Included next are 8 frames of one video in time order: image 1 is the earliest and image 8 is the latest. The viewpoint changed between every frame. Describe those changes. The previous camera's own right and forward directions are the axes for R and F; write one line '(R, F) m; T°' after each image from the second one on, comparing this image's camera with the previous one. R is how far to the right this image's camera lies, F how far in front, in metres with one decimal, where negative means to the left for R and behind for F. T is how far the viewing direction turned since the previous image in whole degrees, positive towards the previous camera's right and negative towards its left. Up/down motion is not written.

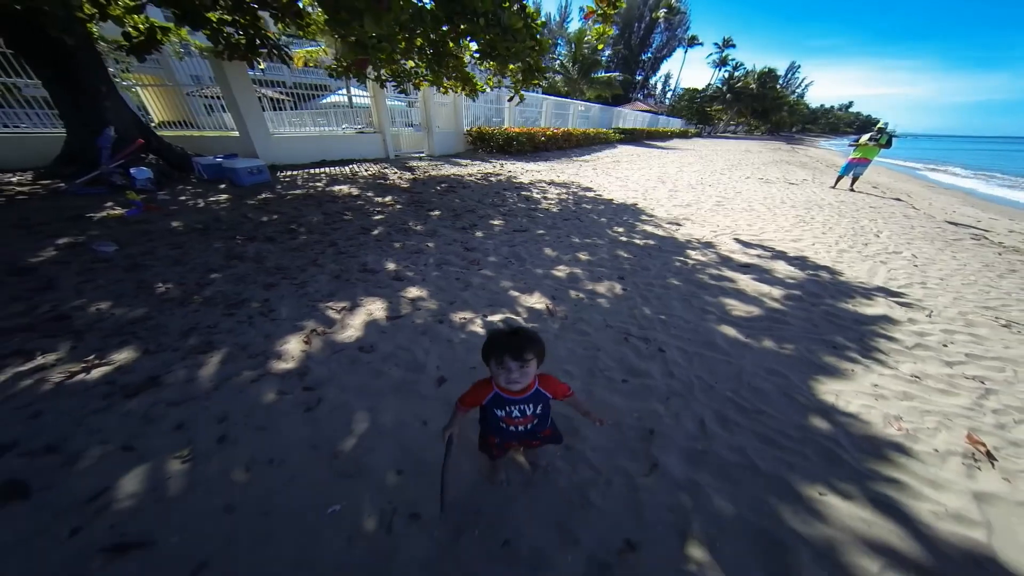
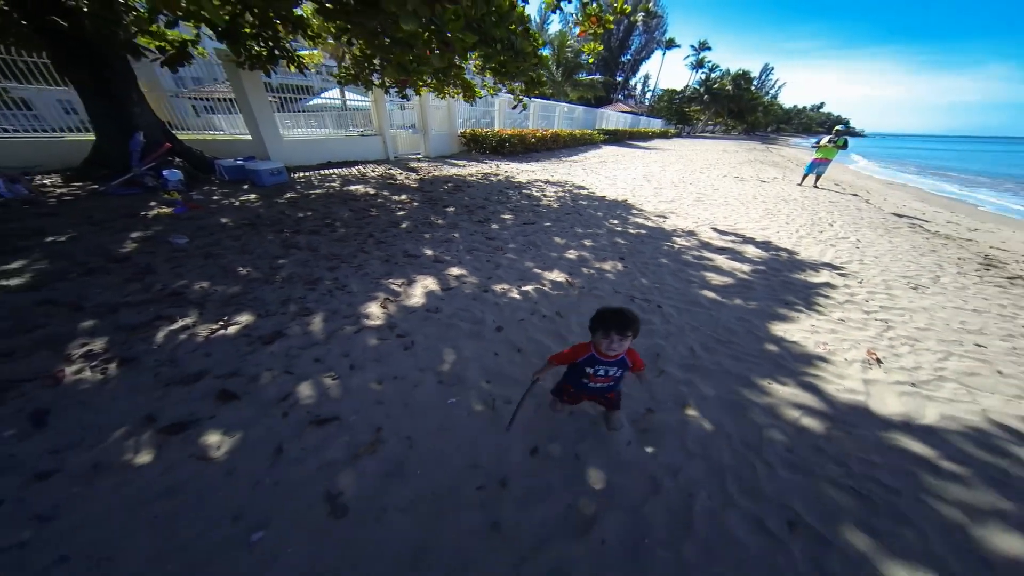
(-0.4, -0.7) m; +2°
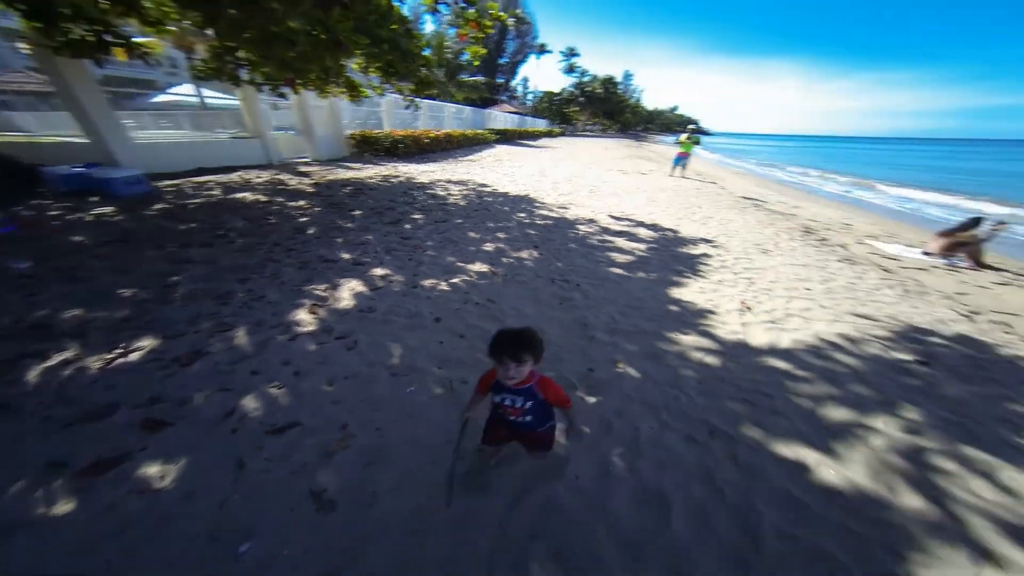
(-0.3, -0.2) m; +14°
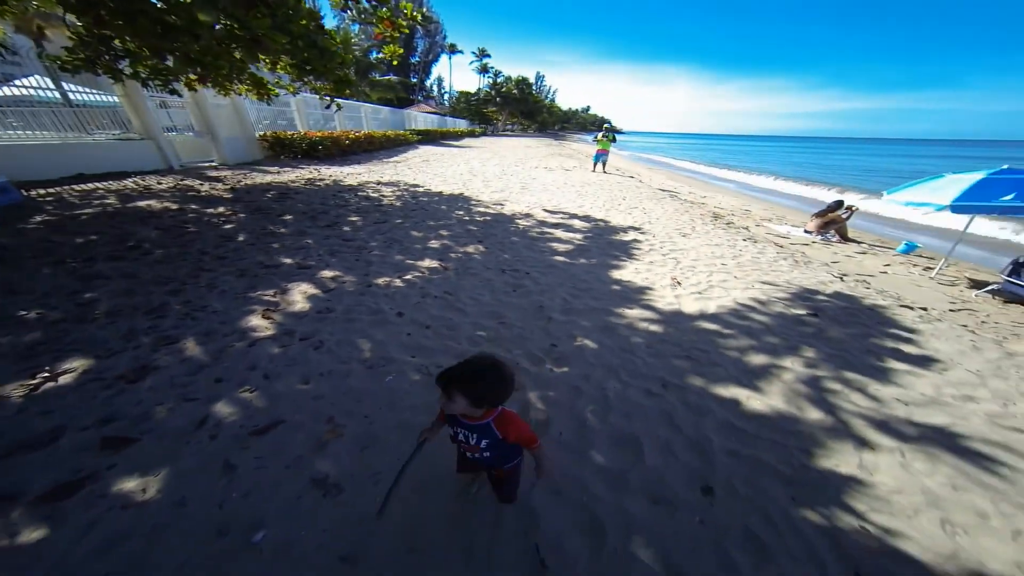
(-0.2, -0.2) m; +10°
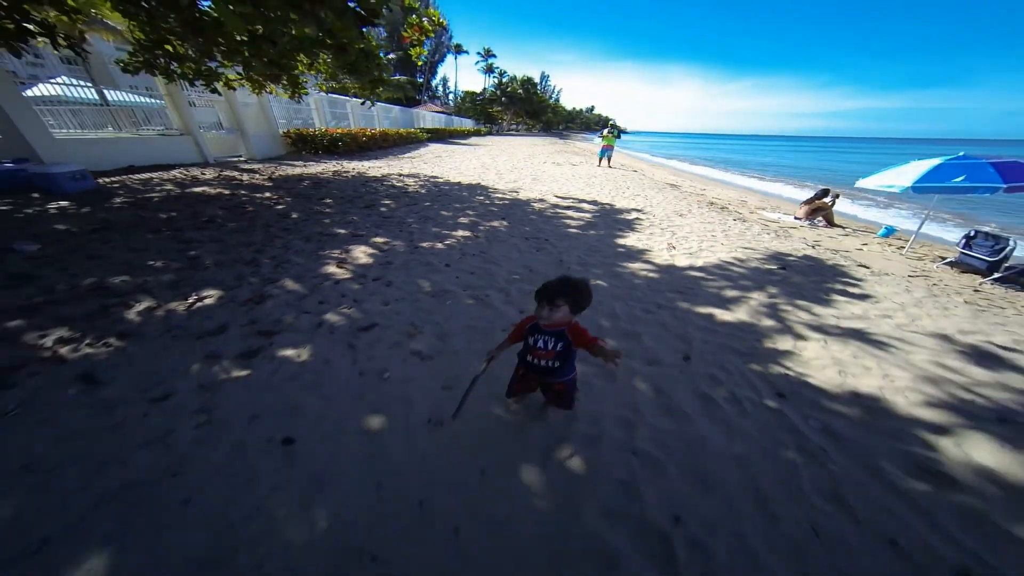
(-0.2, -0.8) m; 0°
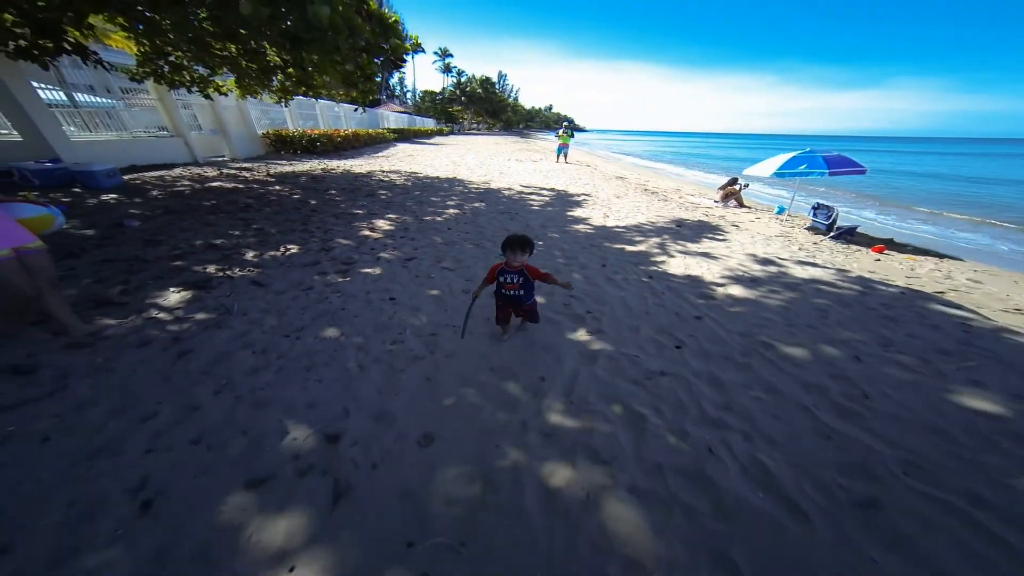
(-0.3, -1.7) m; +5°
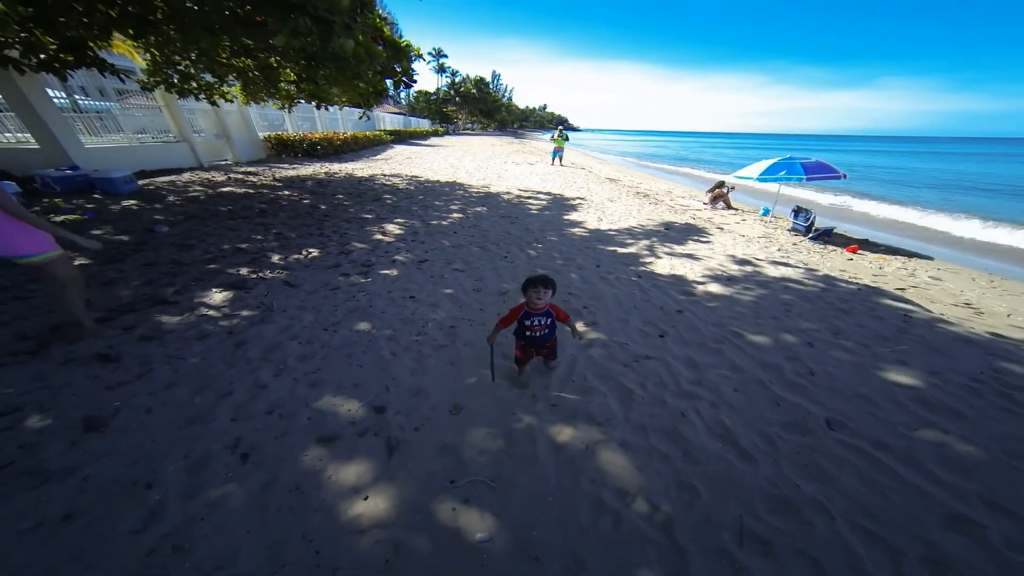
(-0.1, -0.5) m; +1°
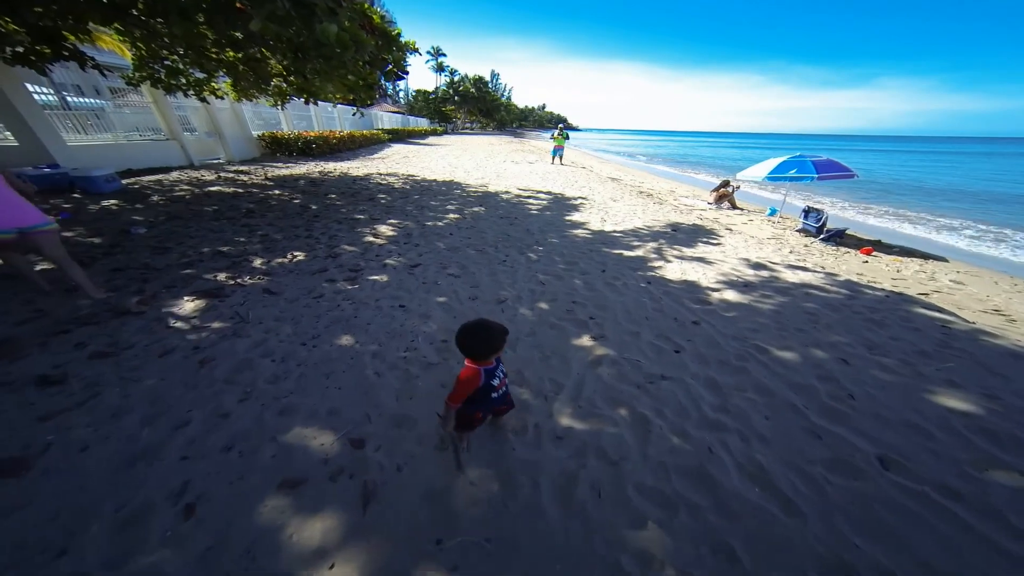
(0.0, +0.3) m; 0°
